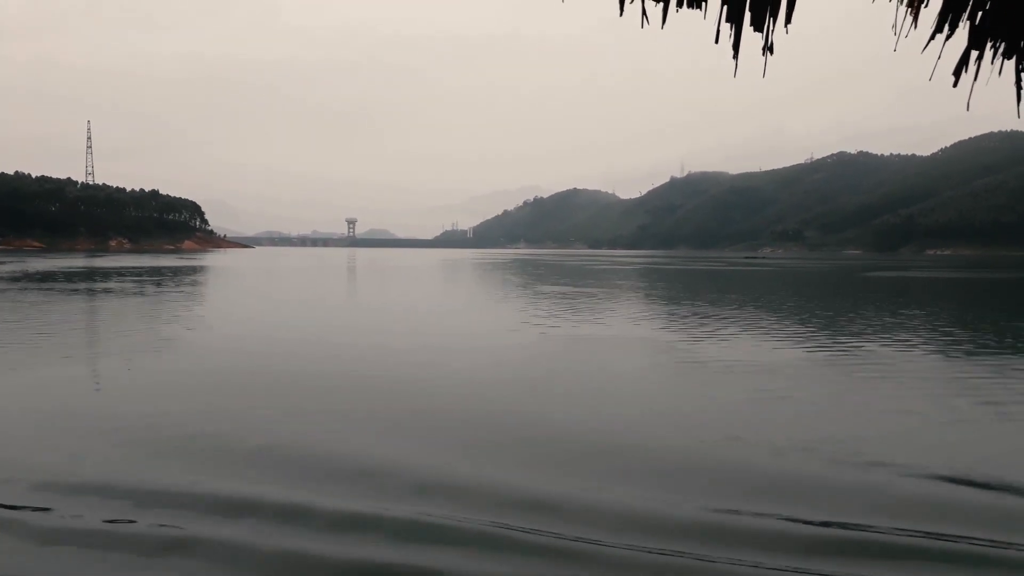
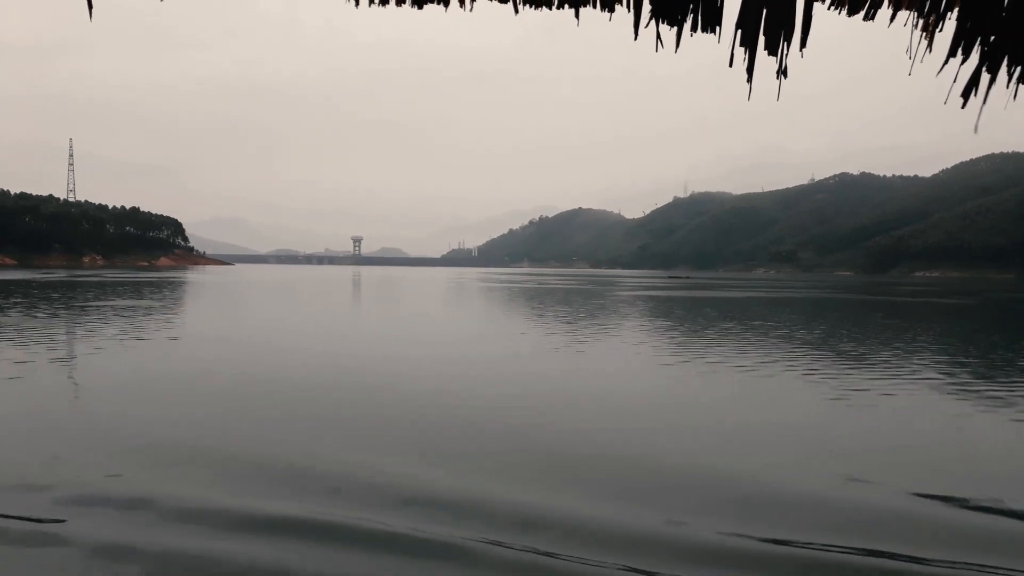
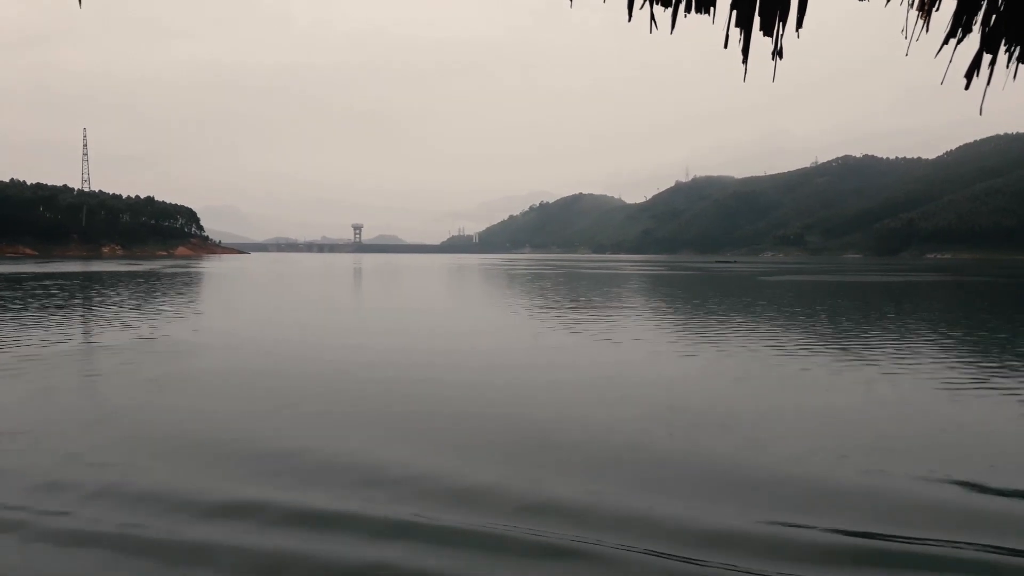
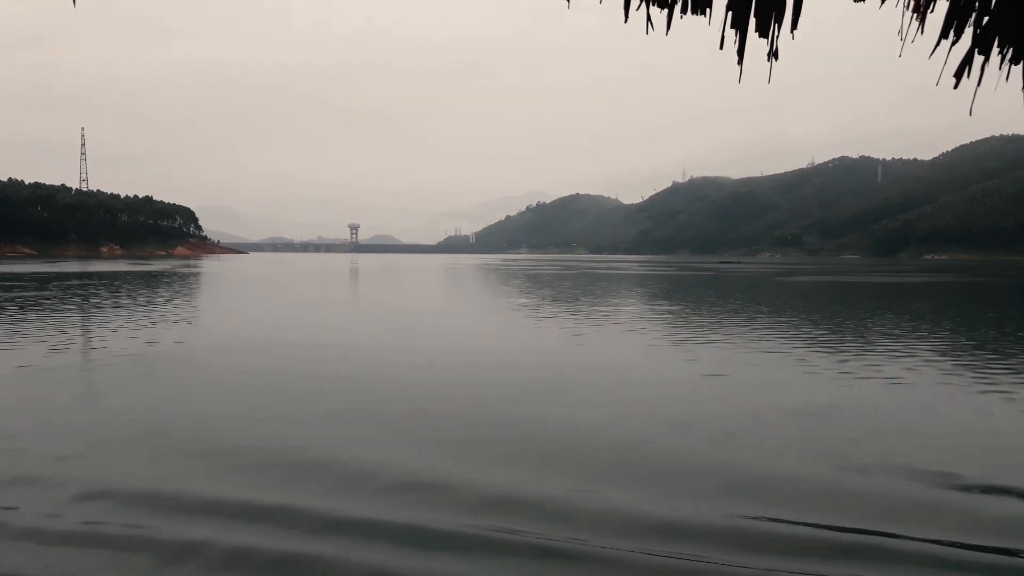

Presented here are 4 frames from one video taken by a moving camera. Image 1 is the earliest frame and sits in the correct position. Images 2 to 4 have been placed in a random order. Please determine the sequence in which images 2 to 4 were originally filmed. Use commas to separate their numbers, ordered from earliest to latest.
4, 3, 2
